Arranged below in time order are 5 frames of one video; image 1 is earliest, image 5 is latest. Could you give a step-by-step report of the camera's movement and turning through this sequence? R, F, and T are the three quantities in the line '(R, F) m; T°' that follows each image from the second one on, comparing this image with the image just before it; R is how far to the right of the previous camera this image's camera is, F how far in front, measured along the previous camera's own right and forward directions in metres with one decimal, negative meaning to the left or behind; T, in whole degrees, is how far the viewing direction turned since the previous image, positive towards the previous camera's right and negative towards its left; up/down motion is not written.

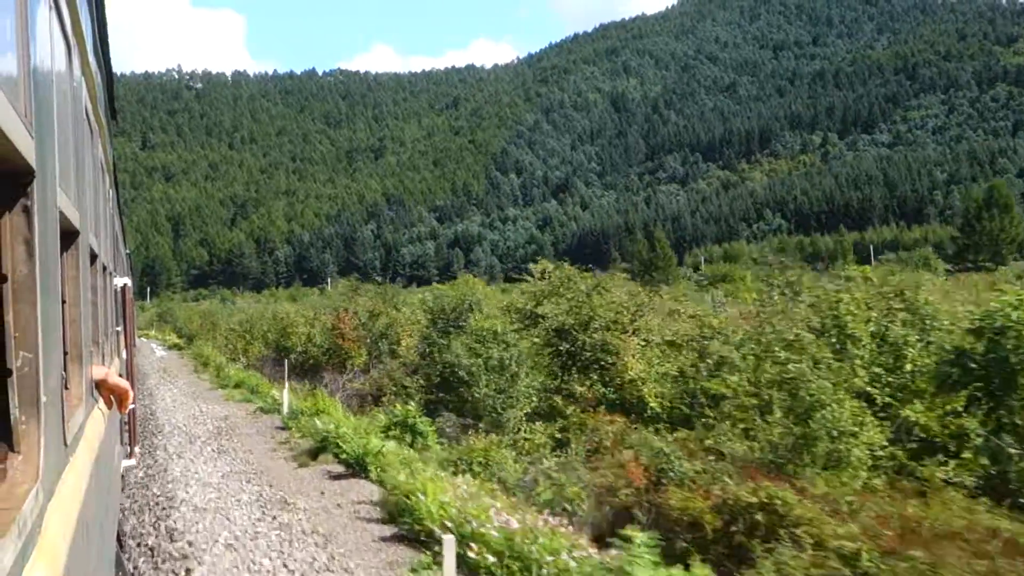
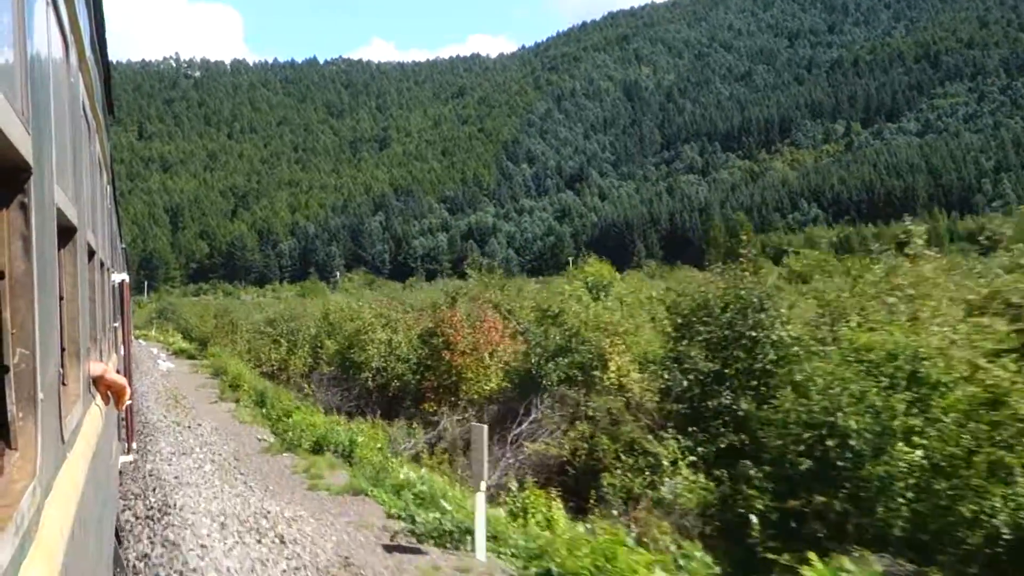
(-0.6, +2.8) m; 0°
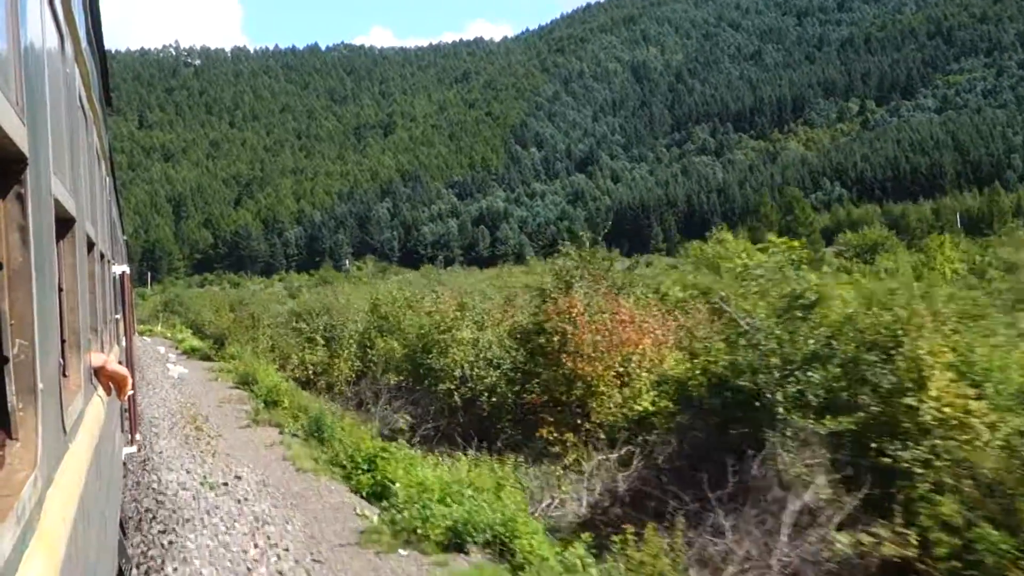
(-0.3, +1.4) m; 0°
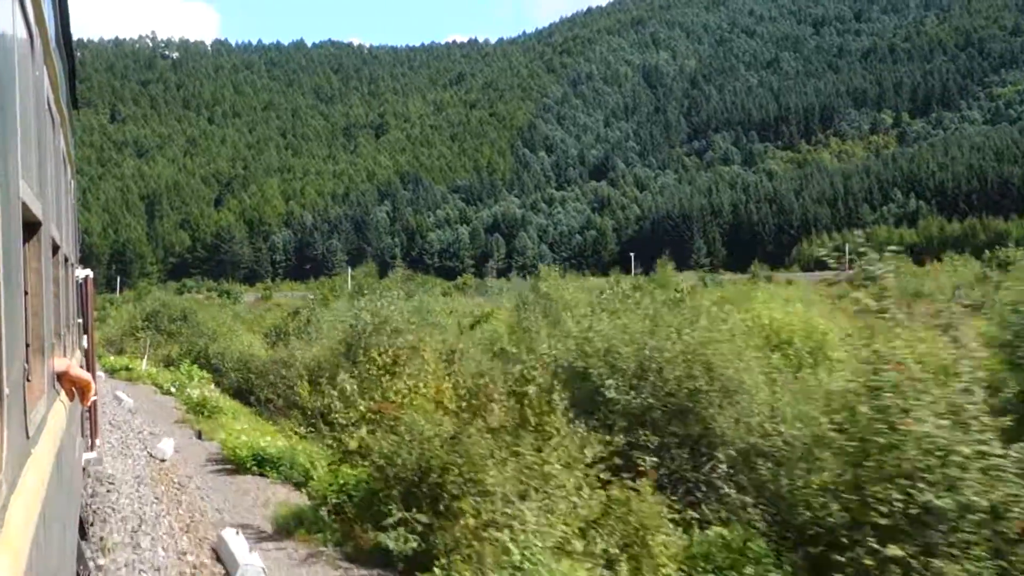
(-1.2, +5.8) m; +1°
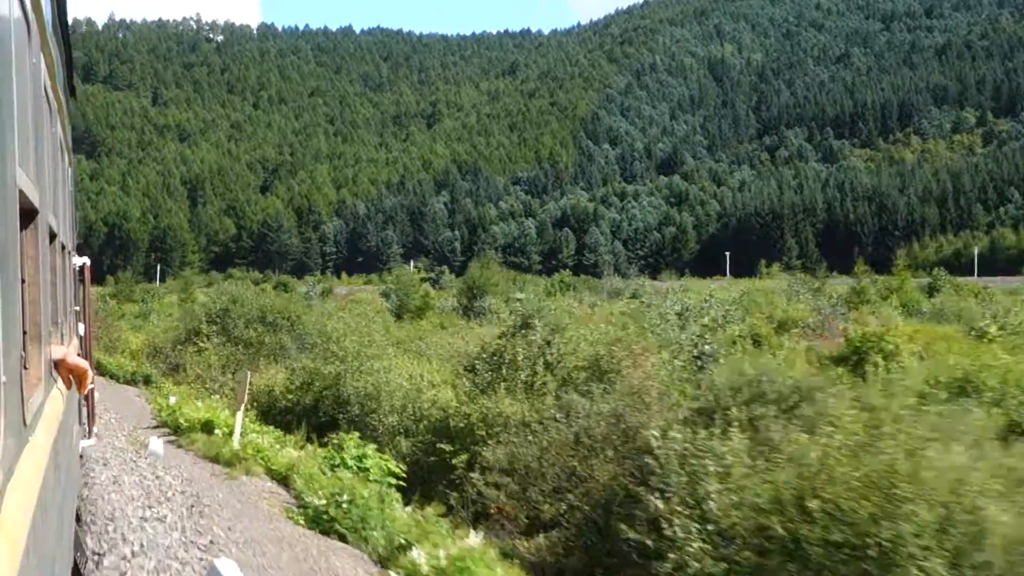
(-0.8, +3.4) m; -1°
